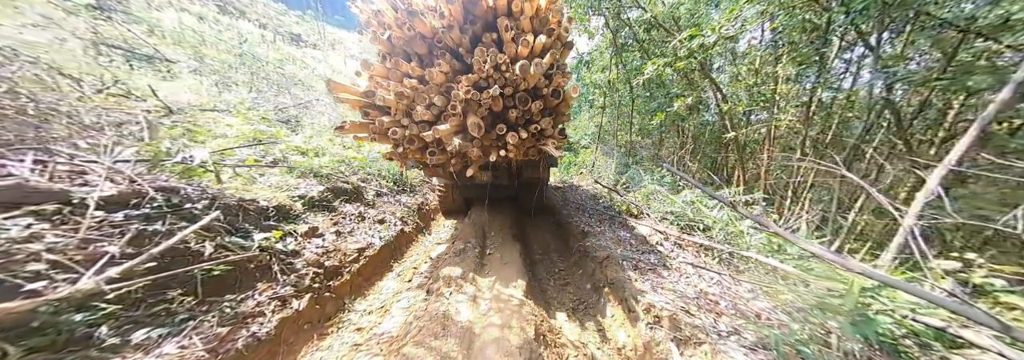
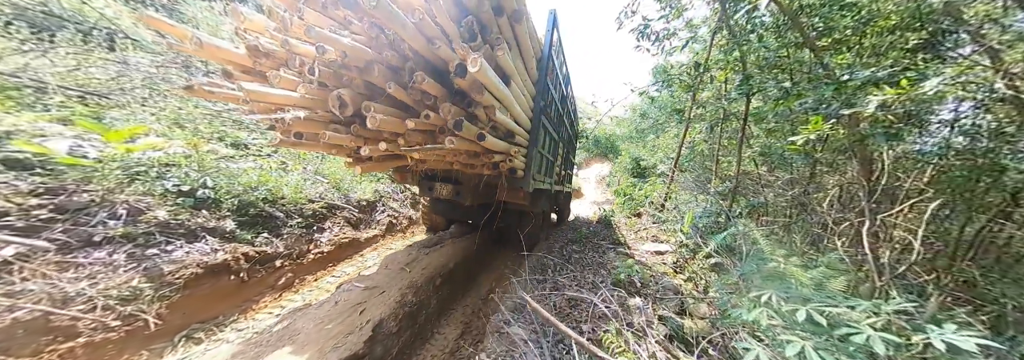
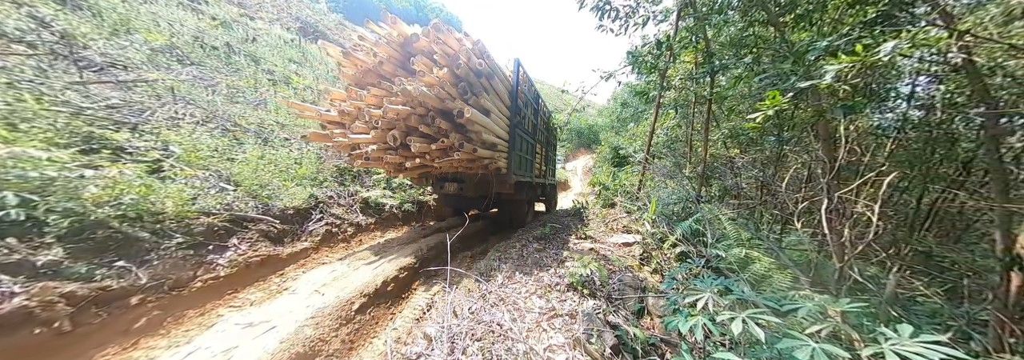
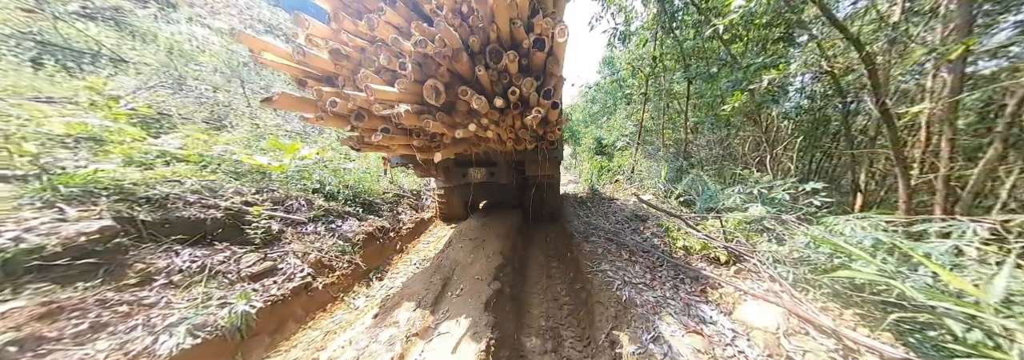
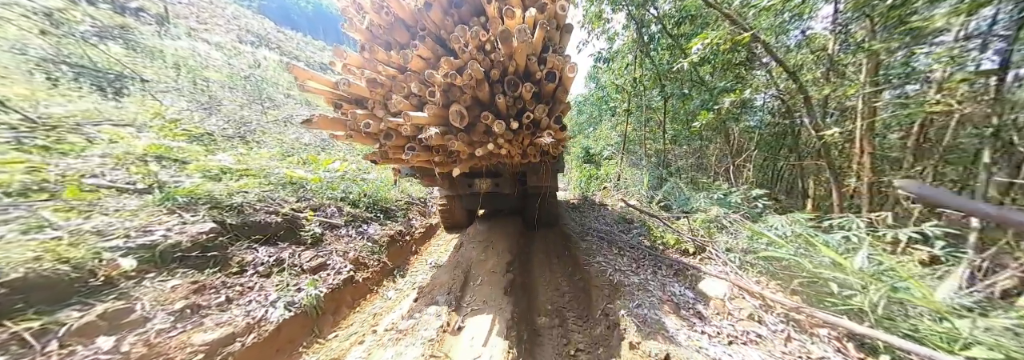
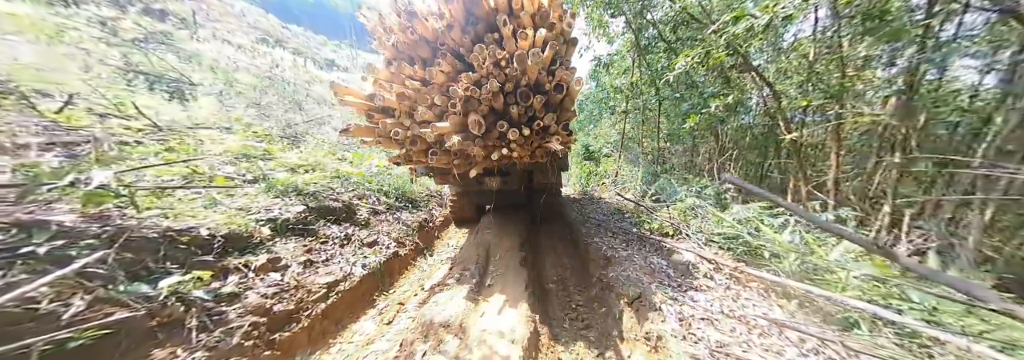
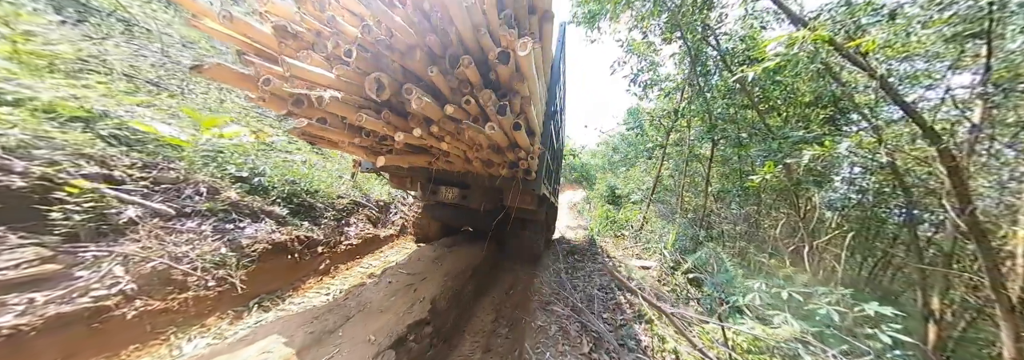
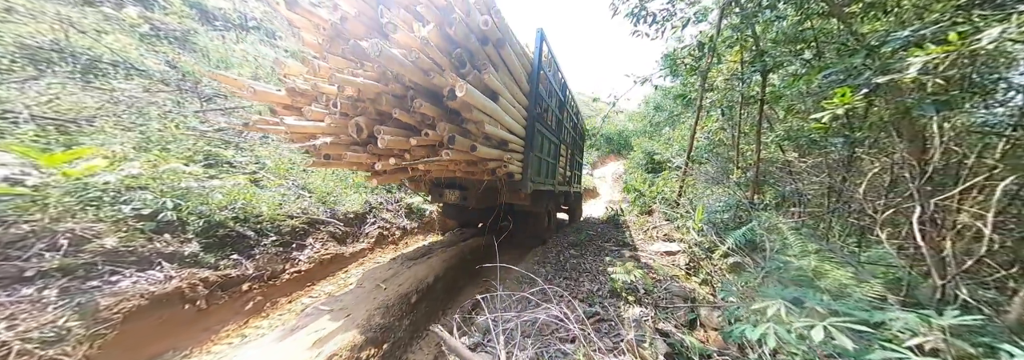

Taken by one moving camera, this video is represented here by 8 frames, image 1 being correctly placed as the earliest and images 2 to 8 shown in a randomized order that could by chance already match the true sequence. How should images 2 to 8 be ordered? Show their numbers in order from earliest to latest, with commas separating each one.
6, 5, 4, 7, 2, 8, 3
